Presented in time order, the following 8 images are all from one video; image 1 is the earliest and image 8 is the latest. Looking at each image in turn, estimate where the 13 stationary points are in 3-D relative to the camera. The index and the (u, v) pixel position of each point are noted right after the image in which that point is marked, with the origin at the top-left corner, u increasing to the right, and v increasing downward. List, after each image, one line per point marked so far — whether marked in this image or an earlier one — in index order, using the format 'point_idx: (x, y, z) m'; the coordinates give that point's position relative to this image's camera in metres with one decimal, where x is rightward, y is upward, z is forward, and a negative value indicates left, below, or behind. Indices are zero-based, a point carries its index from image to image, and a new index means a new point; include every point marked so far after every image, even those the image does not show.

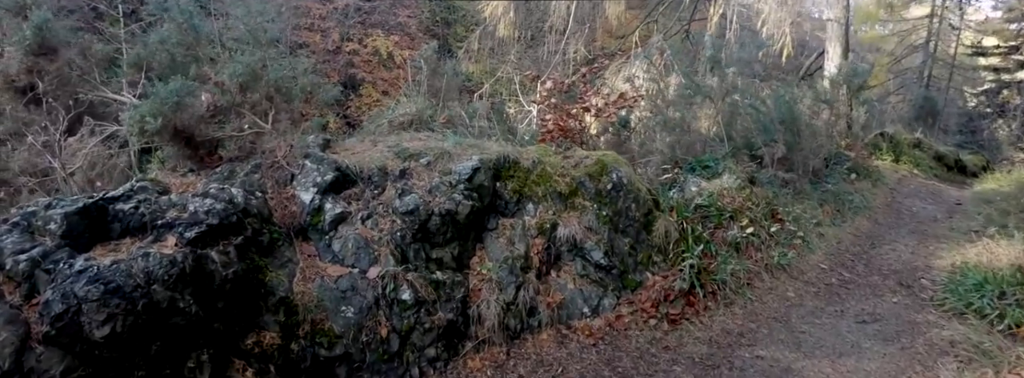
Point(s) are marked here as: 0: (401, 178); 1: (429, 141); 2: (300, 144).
0: (-1.0, +0.1, +5.9) m
1: (-0.8, +0.5, +6.9) m
2: (-1.8, +0.4, +5.8) m
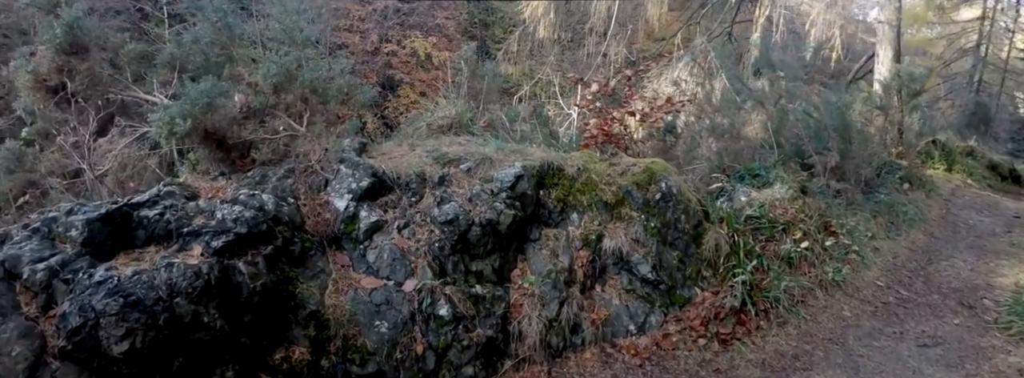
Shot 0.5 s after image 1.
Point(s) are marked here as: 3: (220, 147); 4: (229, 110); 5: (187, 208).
0: (-0.6, 0.0, +5.6) m
1: (-0.4, +0.4, +6.5) m
2: (-1.4, +0.3, +5.5) m
3: (-2.3, +0.3, +5.4) m
4: (-2.3, +0.6, +5.3) m
5: (-2.1, -0.1, +4.4) m
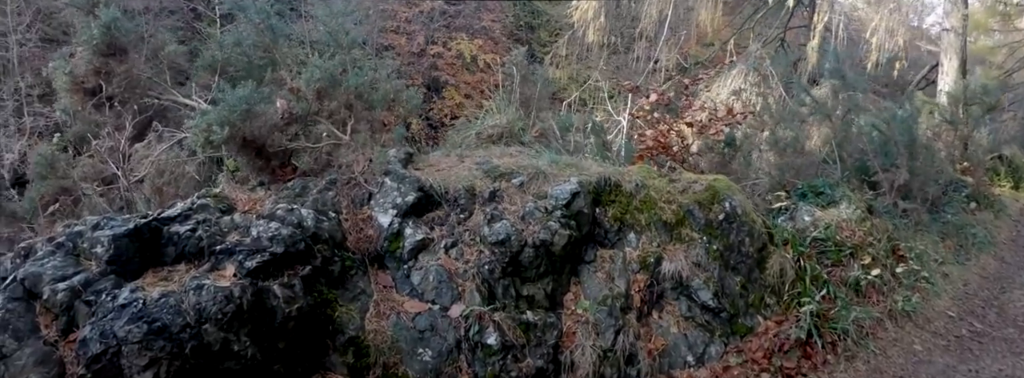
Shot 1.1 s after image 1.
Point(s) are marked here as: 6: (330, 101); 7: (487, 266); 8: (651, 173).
0: (-0.2, -0.1, +5.2) m
1: (+0.1, +0.3, +6.1) m
2: (-1.0, +0.2, +5.2) m
3: (-1.9, +0.2, +5.0) m
4: (-1.8, +0.5, +5.0) m
5: (-1.8, -0.2, +4.1) m
6: (-1.5, +0.7, +5.5) m
7: (-0.2, -0.5, +4.7) m
8: (+1.2, +0.2, +6.2) m
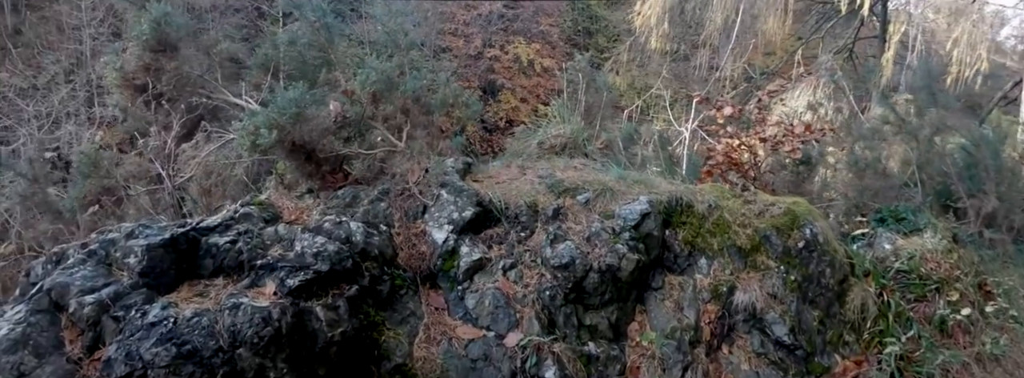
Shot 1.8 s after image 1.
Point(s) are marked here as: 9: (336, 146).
0: (+0.3, -0.2, +4.7) m
1: (+0.7, +0.1, +5.6) m
2: (-0.5, +0.1, +4.8) m
3: (-1.4, +0.2, +4.7) m
4: (-1.4, +0.5, +4.7) m
5: (-1.4, -0.3, +3.8) m
6: (-1.0, +0.6, +5.2) m
7: (+0.2, -0.7, +4.3) m
8: (+1.8, 0.0, +5.7) m
9: (-1.3, +0.3, +4.8) m
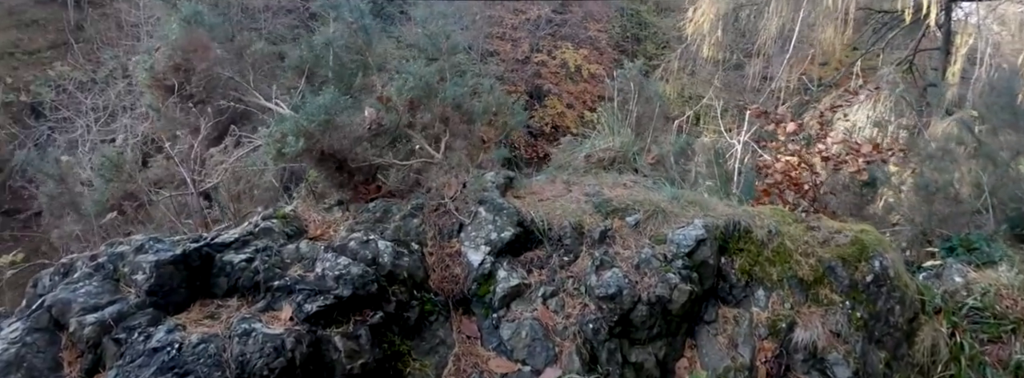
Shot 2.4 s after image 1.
0: (+0.6, -0.3, +4.3) m
1: (+1.0, 0.0, +5.2) m
2: (-0.3, 0.0, +4.4) m
3: (-1.1, +0.1, +4.4) m
4: (-1.1, +0.4, +4.4) m
5: (-1.2, -0.3, +3.5) m
6: (-0.6, +0.5, +4.9) m
7: (+0.5, -0.8, +3.9) m
8: (+2.1, -0.2, +5.2) m
9: (-1.0, +0.2, +4.5) m
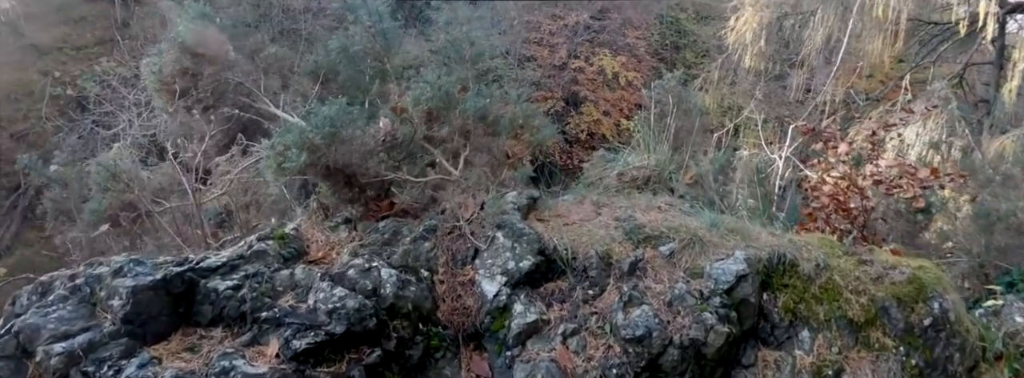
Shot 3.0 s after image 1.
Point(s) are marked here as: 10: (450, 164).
0: (+0.7, -0.5, +3.9) m
1: (+1.2, -0.2, +4.8) m
2: (-0.1, -0.1, +4.1) m
3: (-1.0, 0.0, +4.1) m
4: (-0.9, +0.3, +4.1) m
5: (-1.1, -0.4, +3.2) m
6: (-0.5, +0.4, +4.5) m
7: (+0.5, -0.9, +3.5) m
8: (+2.3, -0.4, +4.7) m
9: (-0.8, +0.1, +4.2) m
10: (-0.4, +0.2, +4.5) m
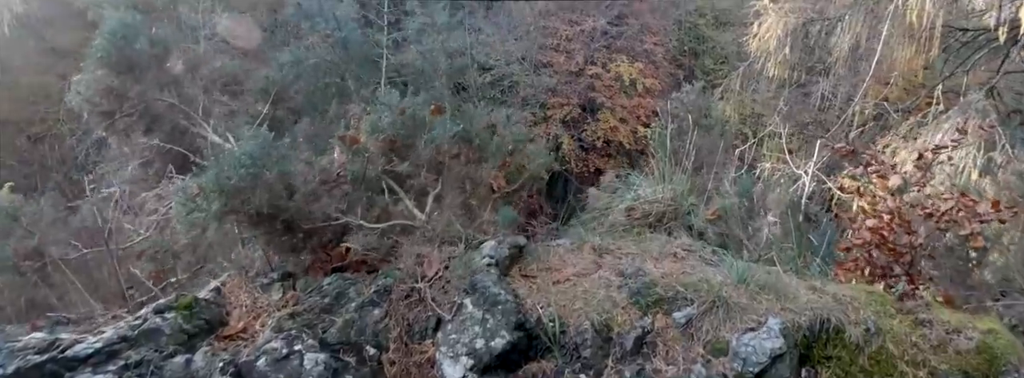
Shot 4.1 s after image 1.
0: (+0.6, -0.7, +3.1) m
1: (+1.1, -0.5, +4.0) m
2: (-0.2, -0.3, +3.3) m
3: (-1.1, -0.2, +3.4) m
4: (-1.0, 0.0, +3.3) m
5: (-1.2, -0.6, +2.4) m
6: (-0.6, +0.2, +3.8) m
7: (+0.4, -1.2, +2.7) m
8: (+2.2, -0.7, +3.9) m
9: (-0.9, -0.1, +3.4) m
10: (-0.5, -0.1, +3.7) m
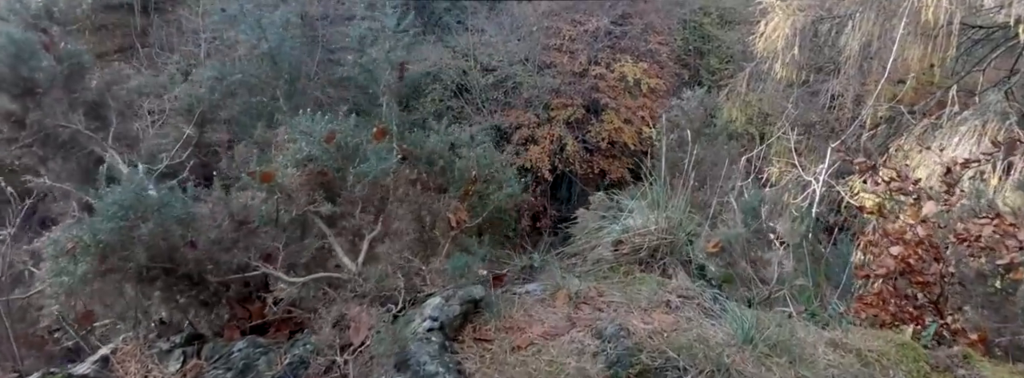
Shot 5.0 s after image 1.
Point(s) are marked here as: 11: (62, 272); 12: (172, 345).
0: (+0.3, -0.9, +2.5) m
1: (+0.9, -0.6, +3.3) m
2: (-0.4, -0.5, +2.7) m
3: (-1.3, -0.4, +2.7) m
4: (-1.2, -0.1, +2.7) m
5: (-1.5, -0.8, +1.8) m
6: (-0.8, 0.0, +3.1) m
7: (+0.2, -1.4, +2.1) m
8: (+2.0, -0.9, +3.2) m
9: (-1.1, -0.3, +2.8) m
10: (-0.7, -0.3, +3.1) m
11: (-1.6, -0.3, +2.6) m
12: (-1.4, -0.6, +2.6) m
